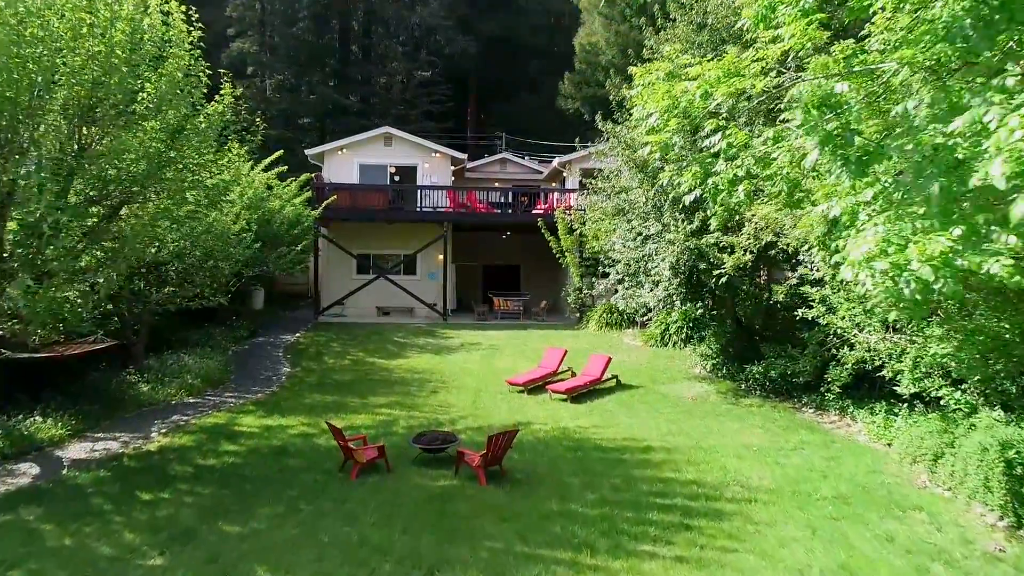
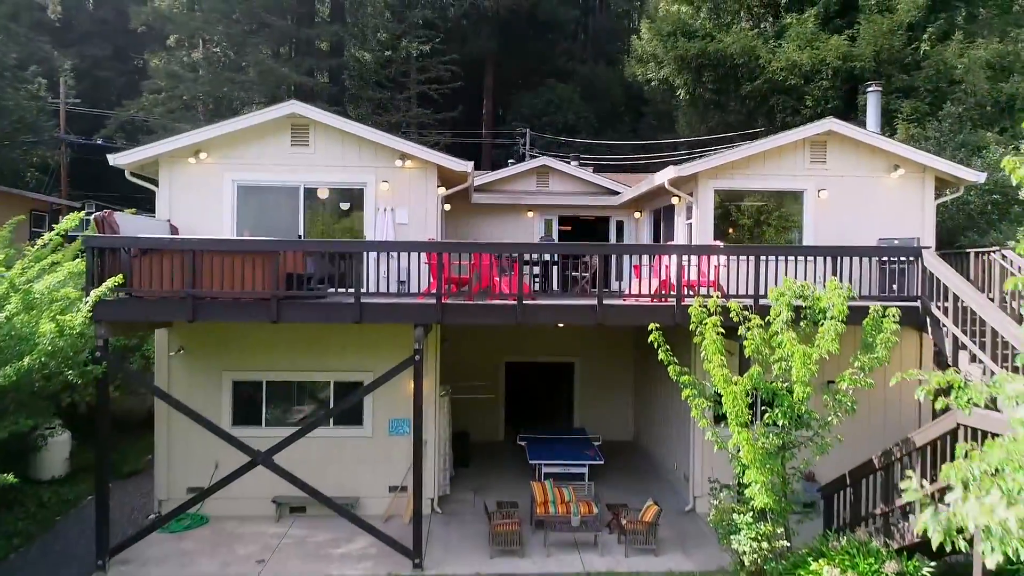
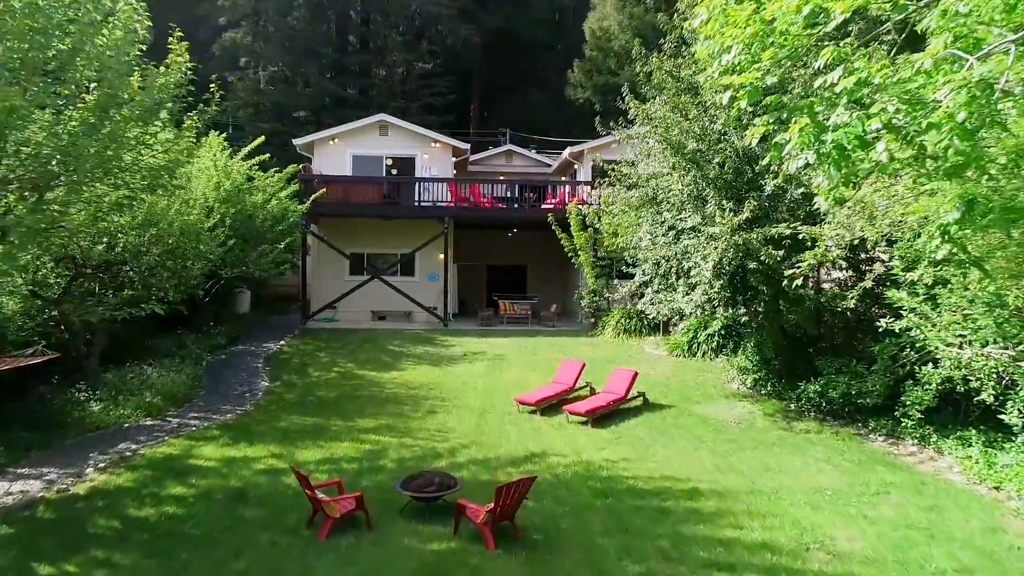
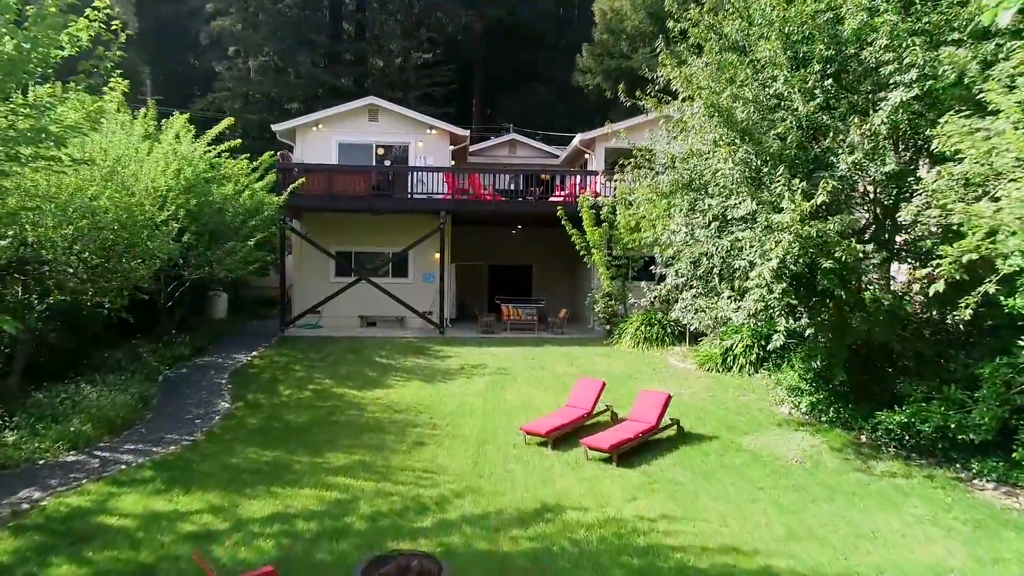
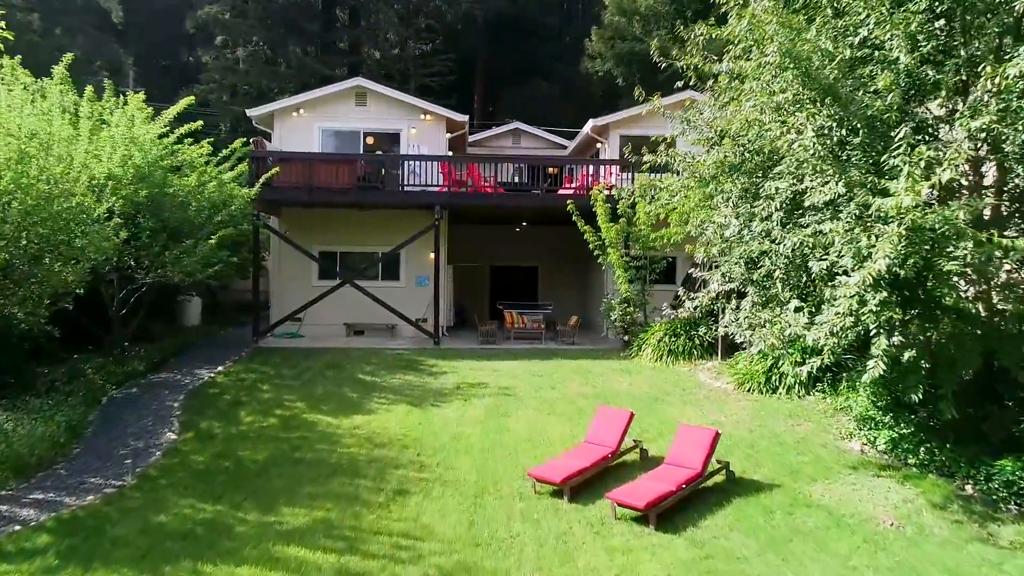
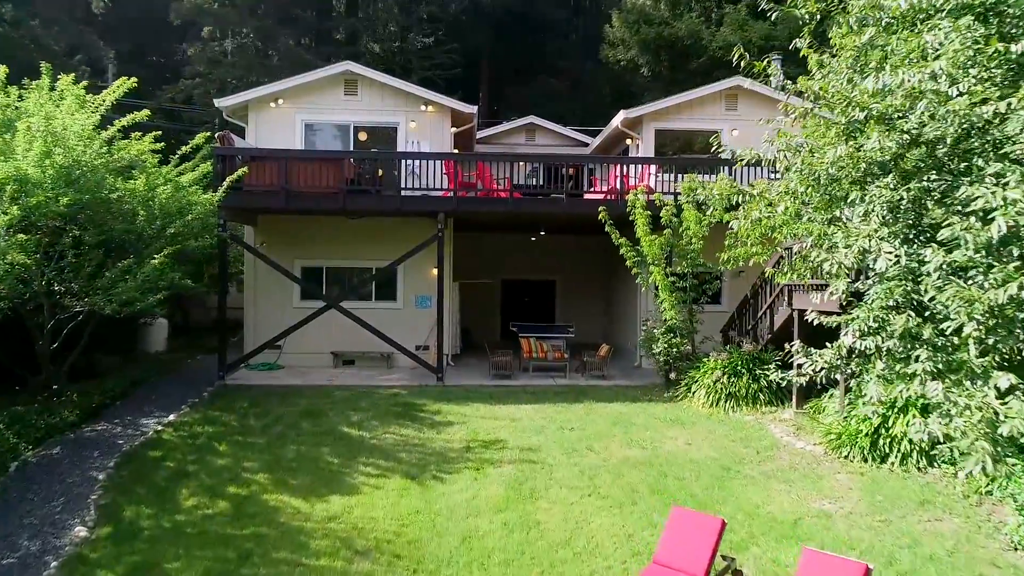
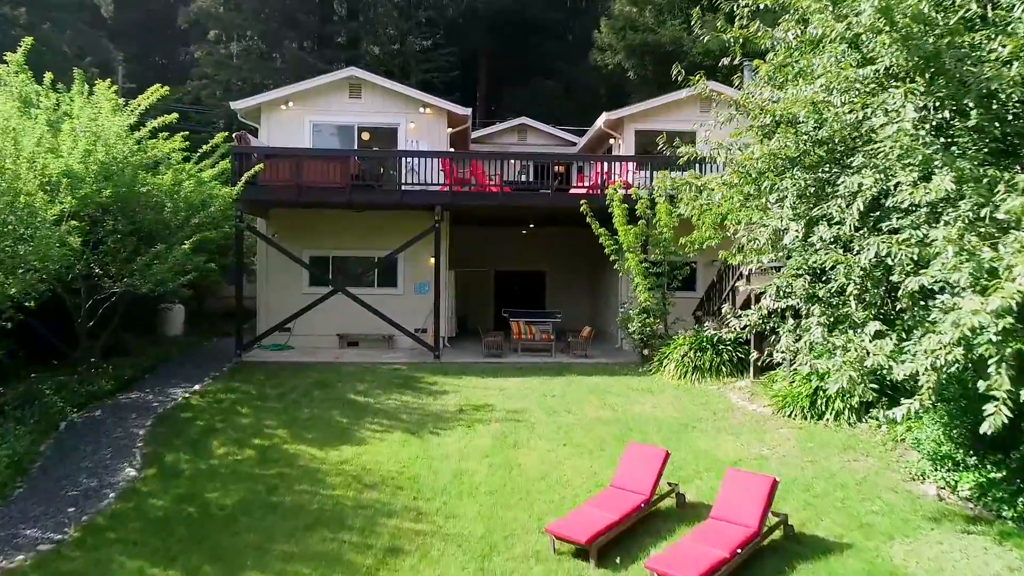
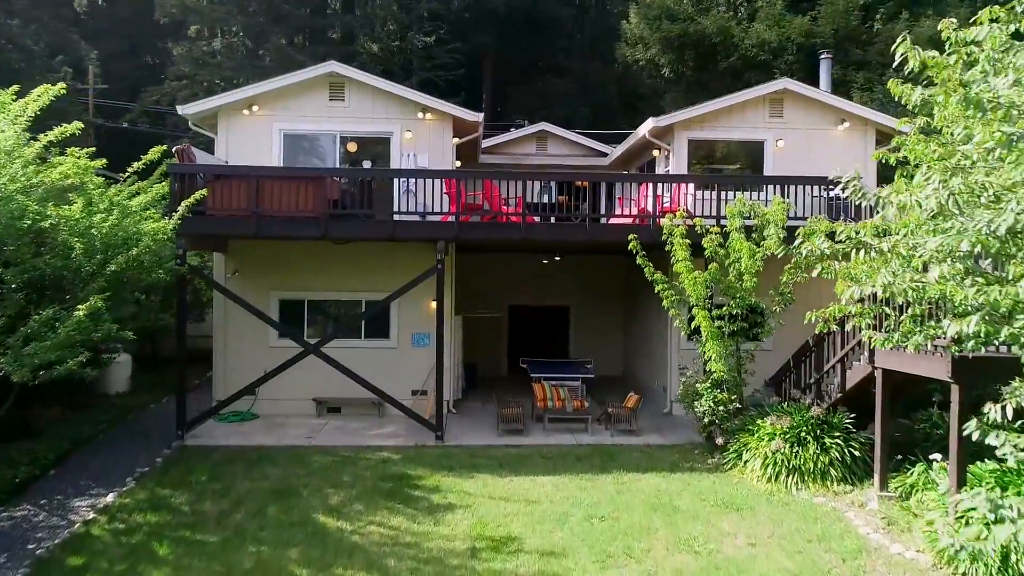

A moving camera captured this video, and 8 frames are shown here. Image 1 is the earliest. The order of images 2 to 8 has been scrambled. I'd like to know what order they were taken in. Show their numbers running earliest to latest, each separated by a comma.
3, 4, 5, 7, 6, 8, 2
